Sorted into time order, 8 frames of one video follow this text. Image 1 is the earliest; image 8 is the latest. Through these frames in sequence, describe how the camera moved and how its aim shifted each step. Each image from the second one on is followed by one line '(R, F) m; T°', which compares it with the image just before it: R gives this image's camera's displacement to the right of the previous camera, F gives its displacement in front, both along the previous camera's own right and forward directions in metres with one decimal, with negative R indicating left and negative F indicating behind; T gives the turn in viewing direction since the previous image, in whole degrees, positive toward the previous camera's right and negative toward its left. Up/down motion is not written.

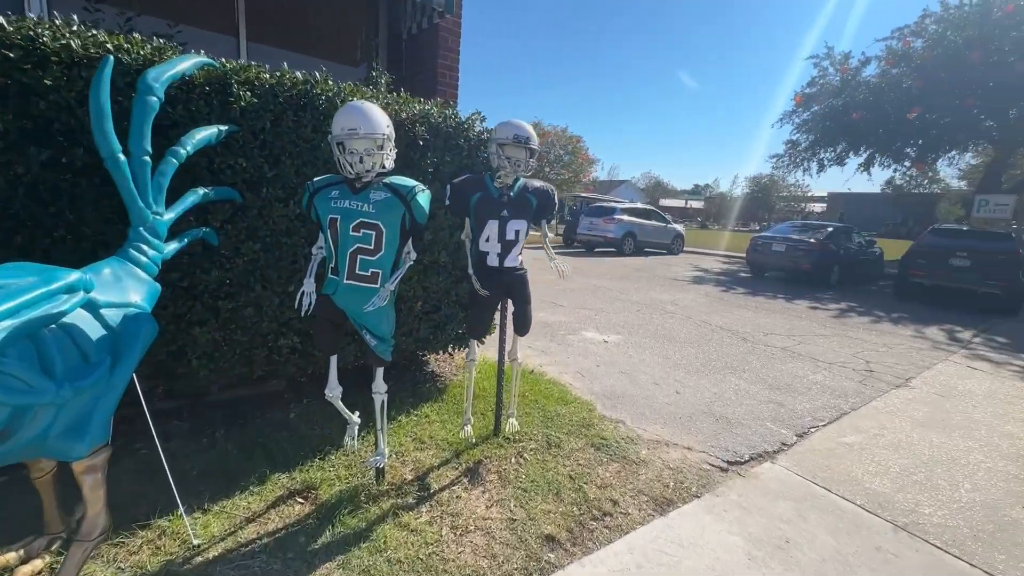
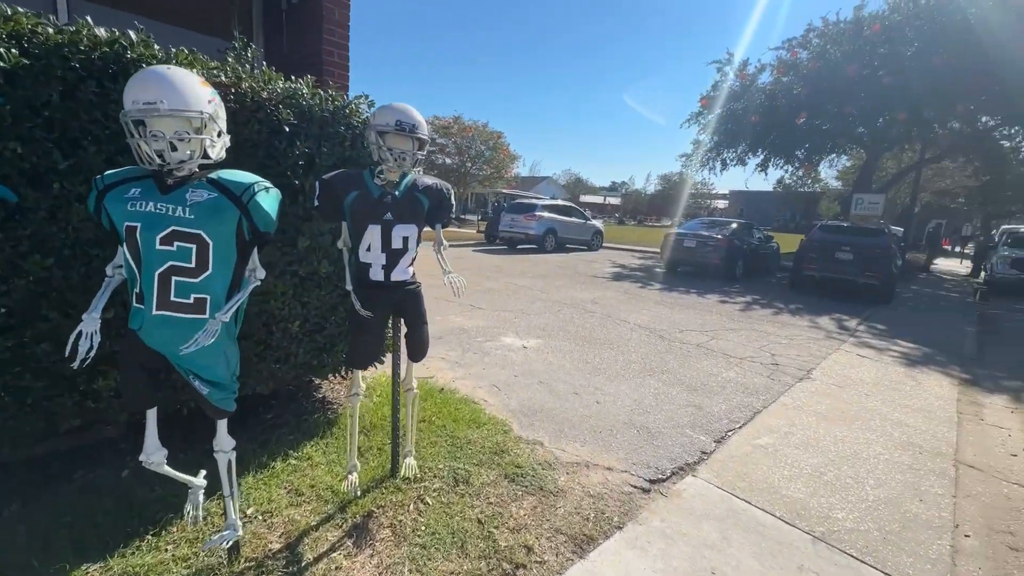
(+0.2, +0.4) m; +9°
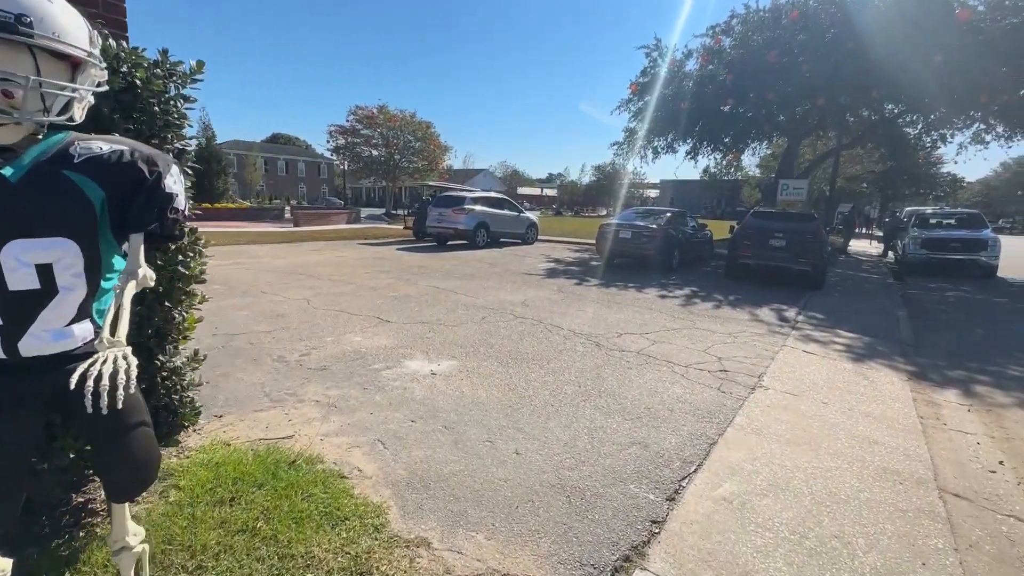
(+0.4, +1.1) m; +7°
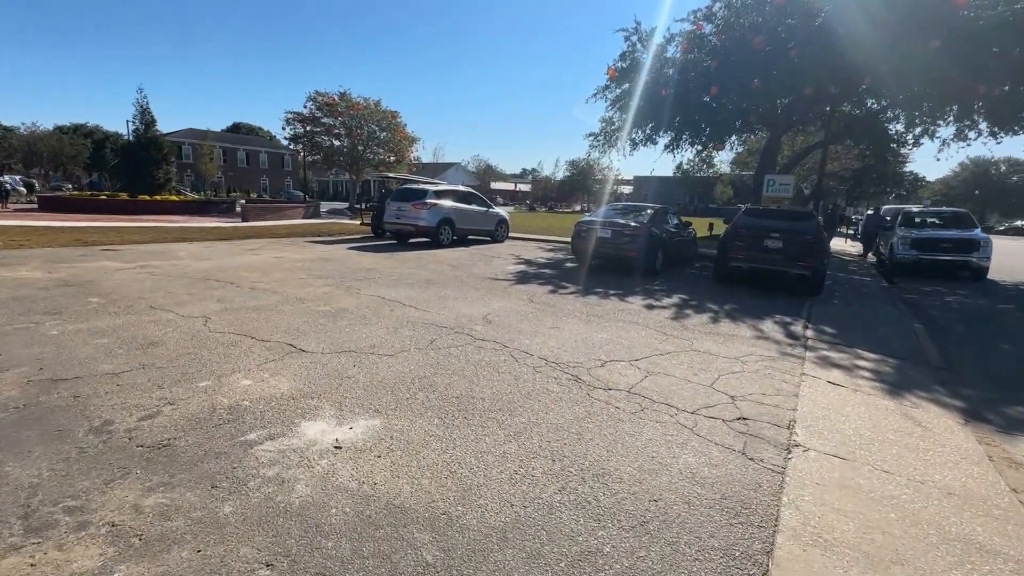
(+0.2, +1.5) m; +3°
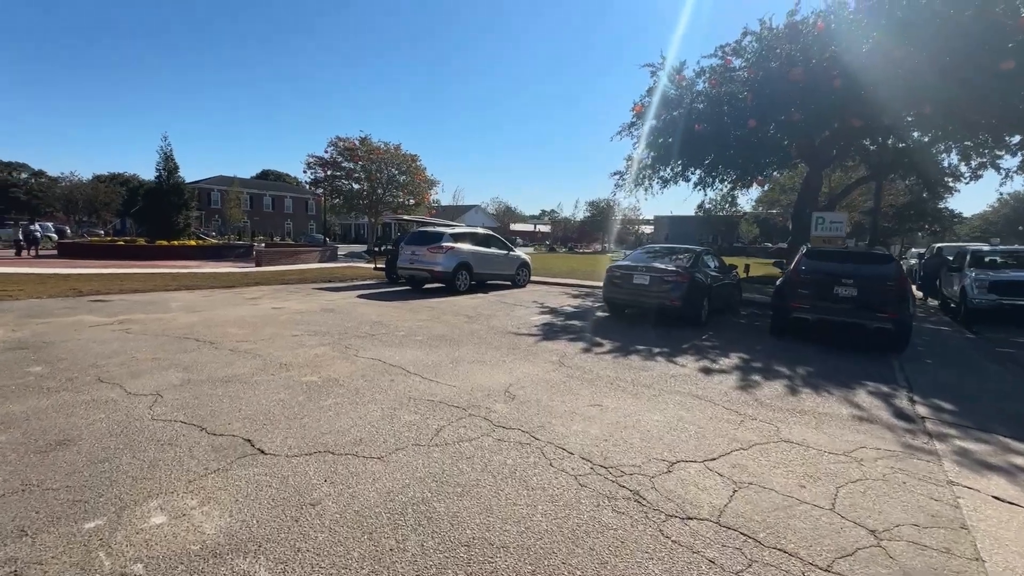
(-0.1, +1.3) m; -2°
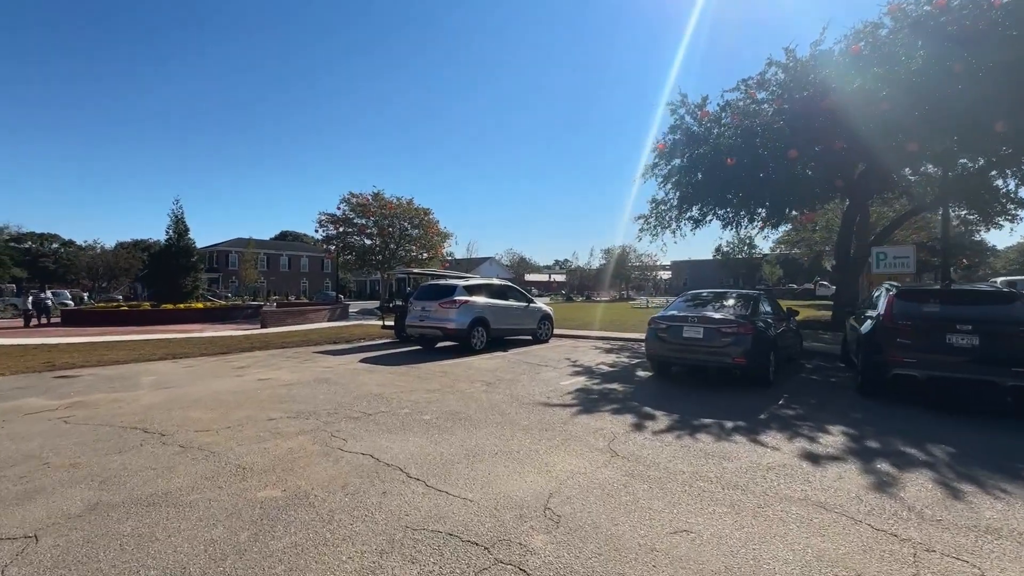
(-0.2, +1.5) m; -2°
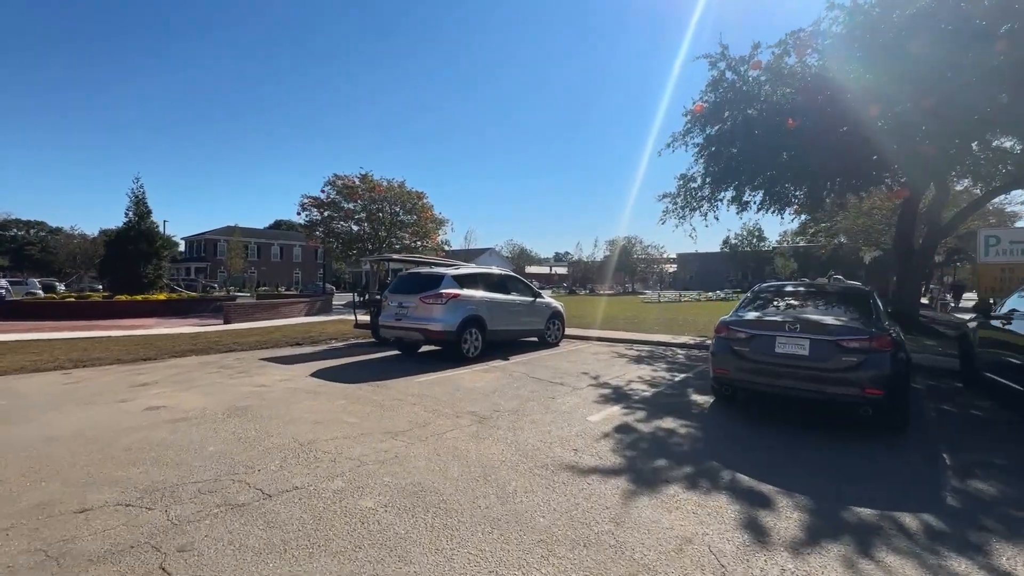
(-0.1, +2.9) m; 0°
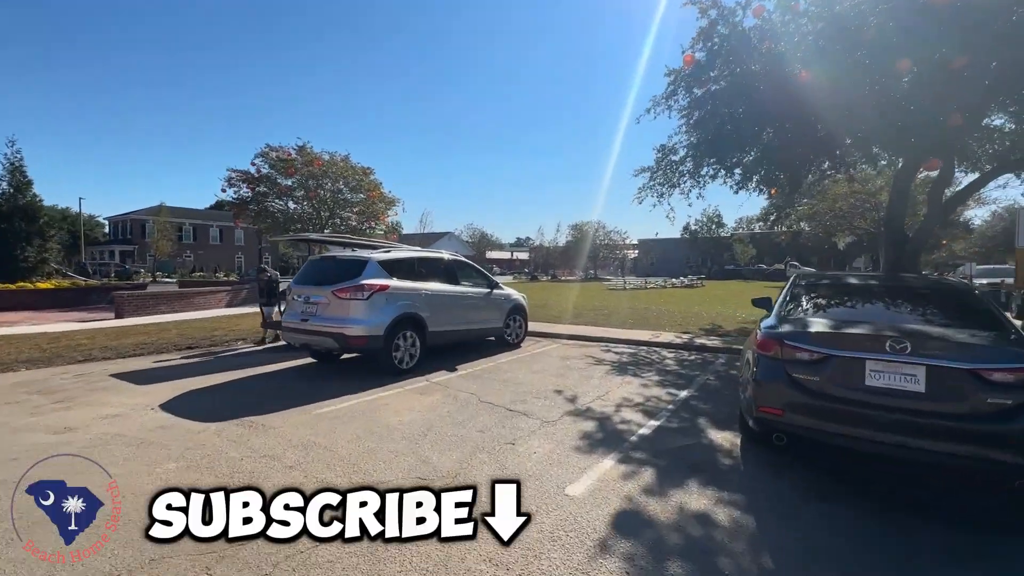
(+0.2, +2.4) m; +5°
